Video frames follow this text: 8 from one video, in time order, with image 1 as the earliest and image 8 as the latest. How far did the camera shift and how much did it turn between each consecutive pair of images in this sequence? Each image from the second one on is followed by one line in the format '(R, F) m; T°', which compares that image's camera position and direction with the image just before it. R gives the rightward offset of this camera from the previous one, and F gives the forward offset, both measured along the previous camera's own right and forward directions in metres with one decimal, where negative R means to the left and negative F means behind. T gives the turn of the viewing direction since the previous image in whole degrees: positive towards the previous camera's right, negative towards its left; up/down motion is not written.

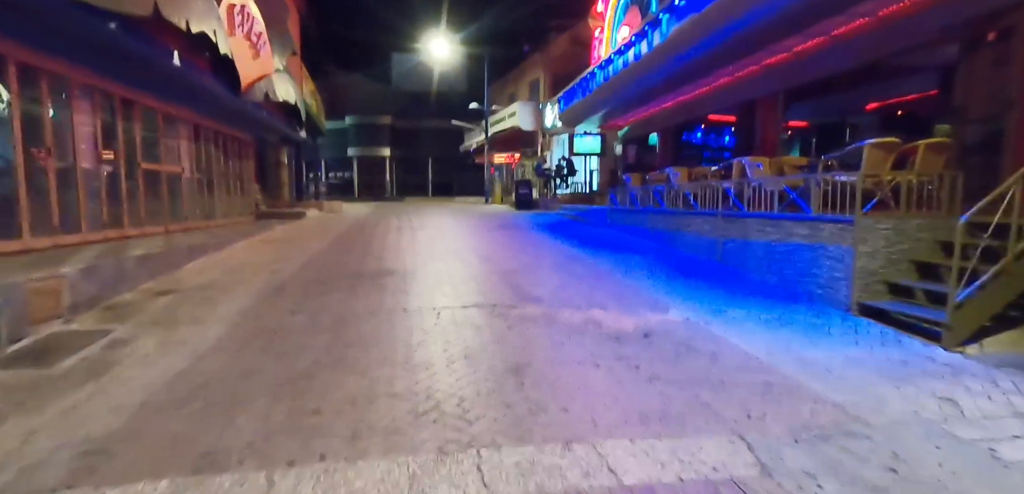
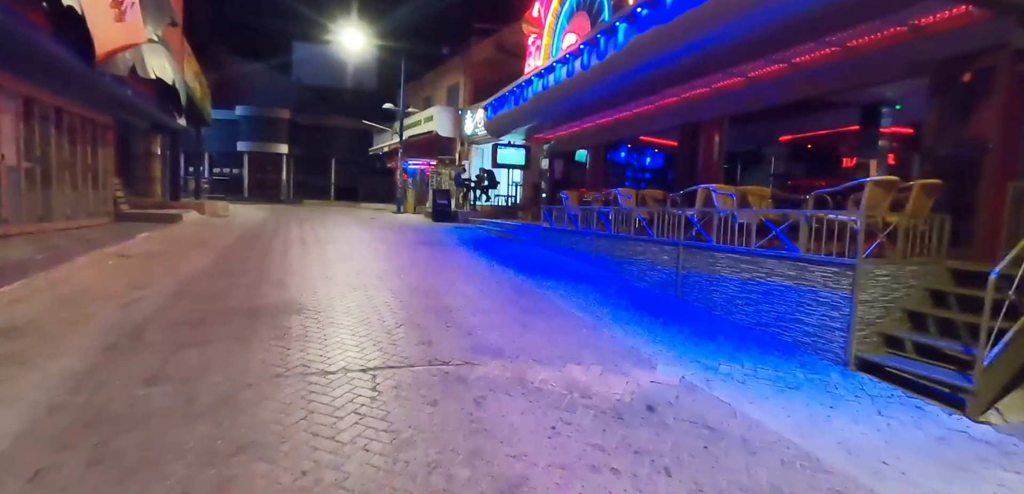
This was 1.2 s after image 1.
(-0.5, +1.3) m; +11°
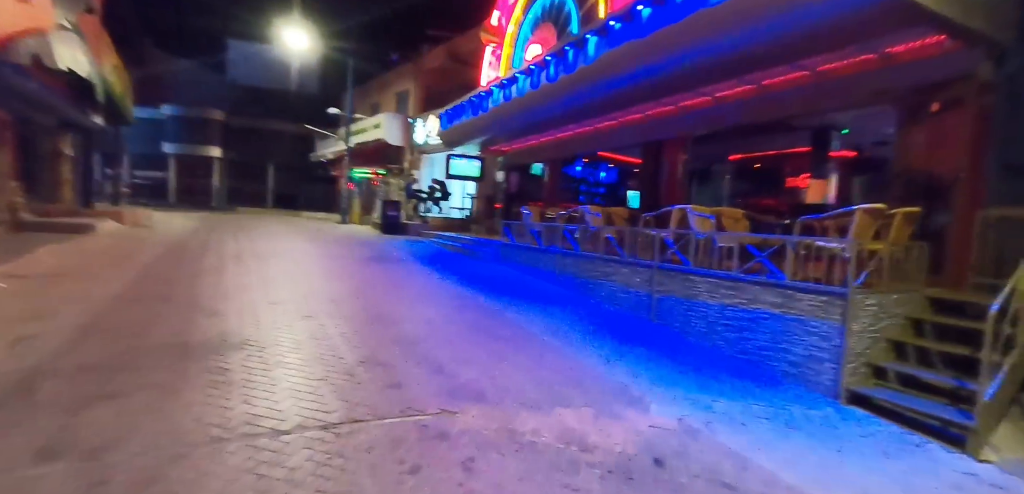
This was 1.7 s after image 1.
(-0.3, +0.5) m; +6°
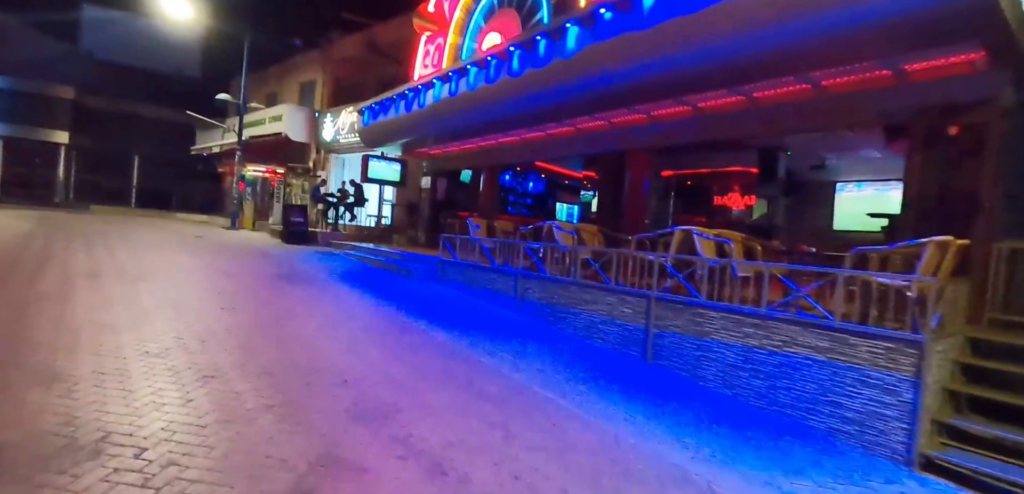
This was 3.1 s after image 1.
(-0.9, +1.5) m; +12°
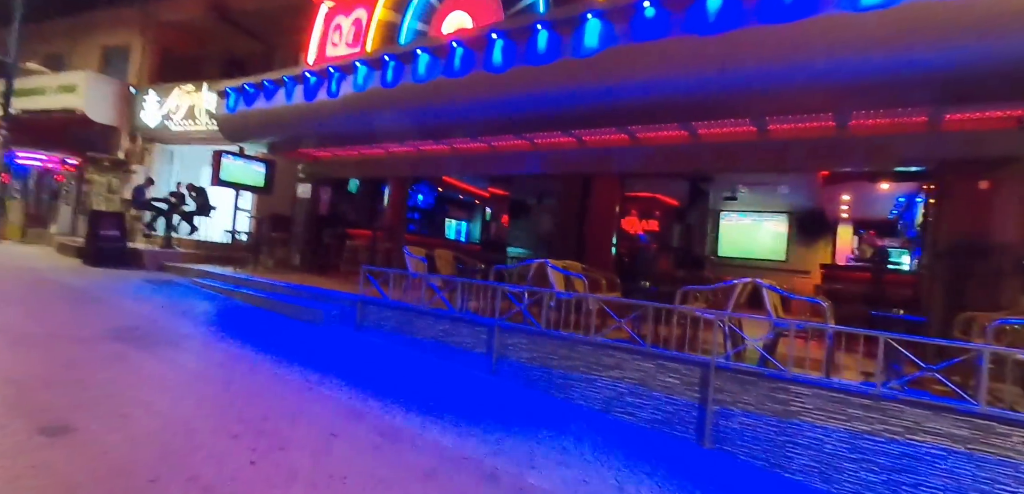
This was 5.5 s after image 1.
(-1.8, +2.1) m; +19°
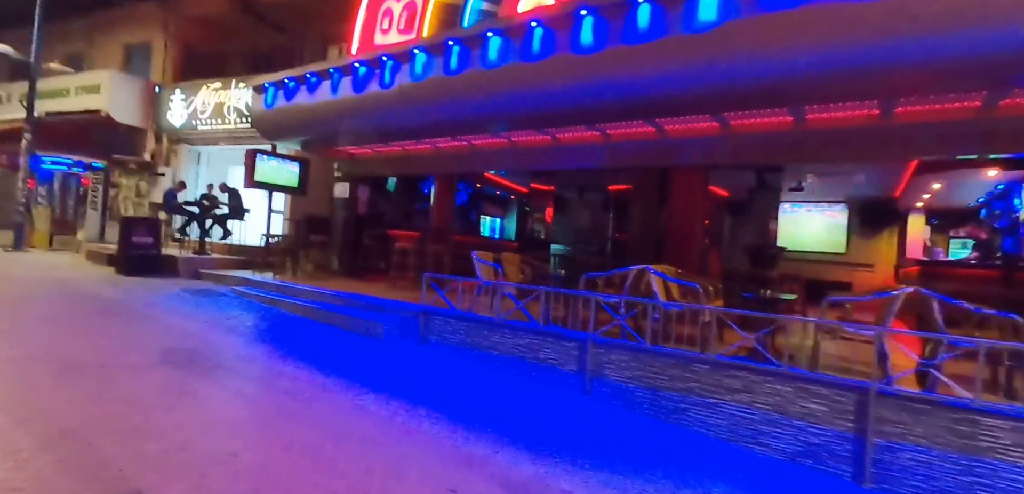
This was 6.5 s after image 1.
(-0.9, +0.7) m; -1°
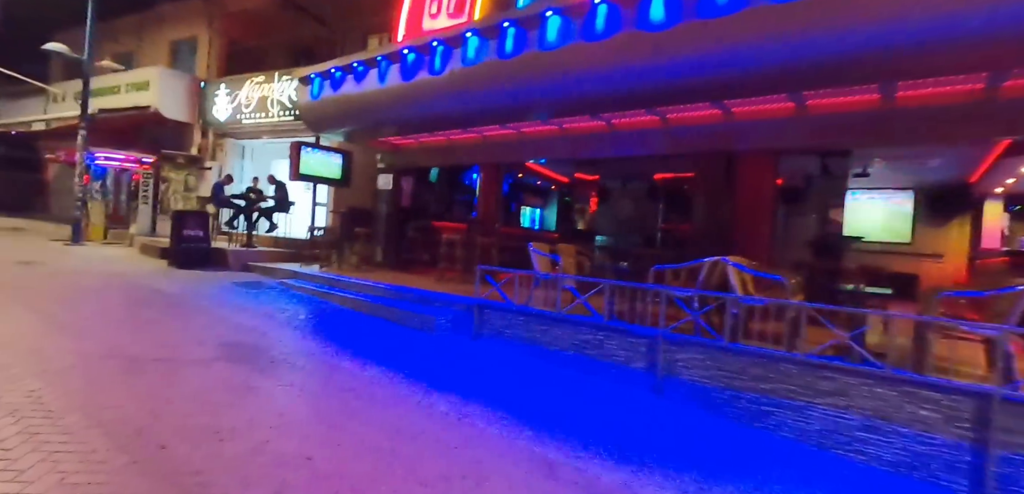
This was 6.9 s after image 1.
(-0.4, +0.3) m; -3°
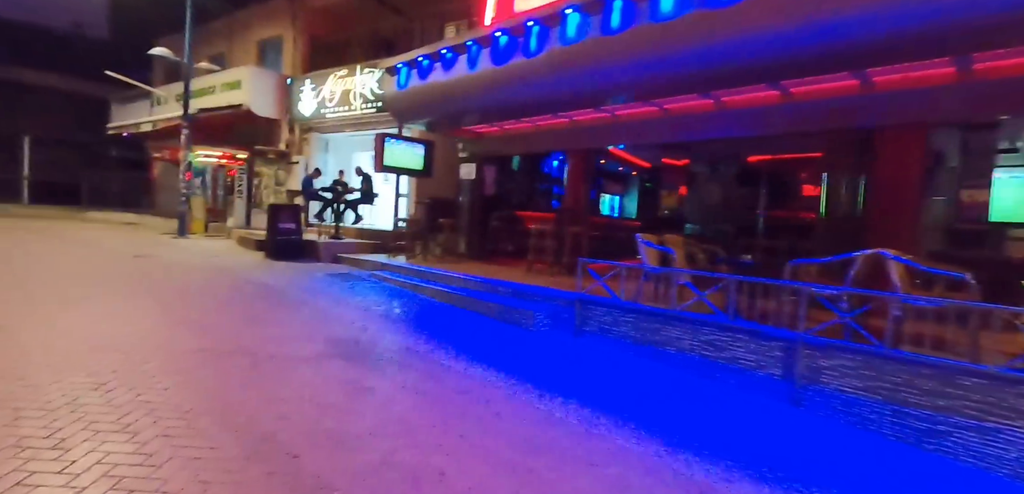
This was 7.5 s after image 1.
(-0.5, +0.4) m; -7°
